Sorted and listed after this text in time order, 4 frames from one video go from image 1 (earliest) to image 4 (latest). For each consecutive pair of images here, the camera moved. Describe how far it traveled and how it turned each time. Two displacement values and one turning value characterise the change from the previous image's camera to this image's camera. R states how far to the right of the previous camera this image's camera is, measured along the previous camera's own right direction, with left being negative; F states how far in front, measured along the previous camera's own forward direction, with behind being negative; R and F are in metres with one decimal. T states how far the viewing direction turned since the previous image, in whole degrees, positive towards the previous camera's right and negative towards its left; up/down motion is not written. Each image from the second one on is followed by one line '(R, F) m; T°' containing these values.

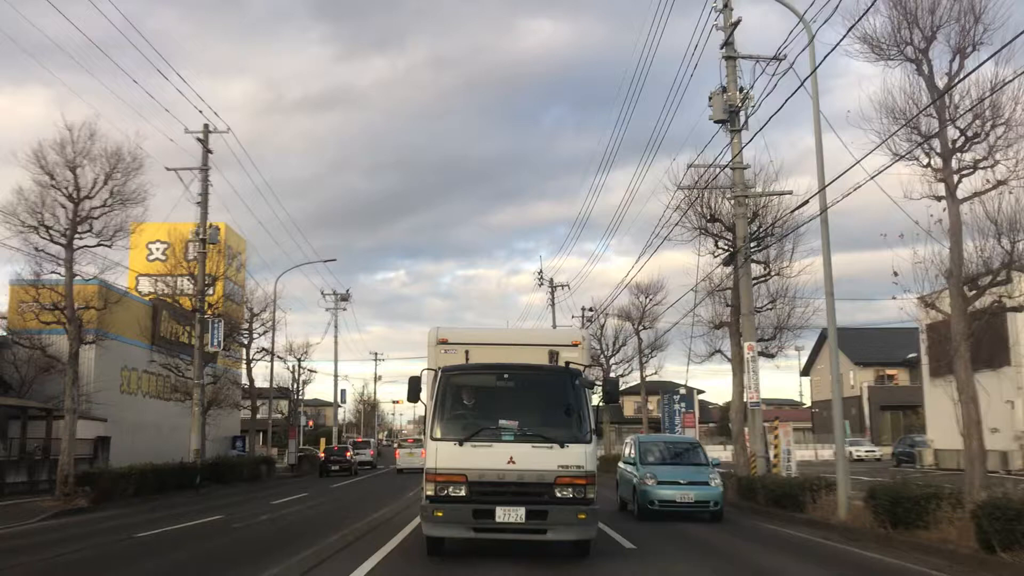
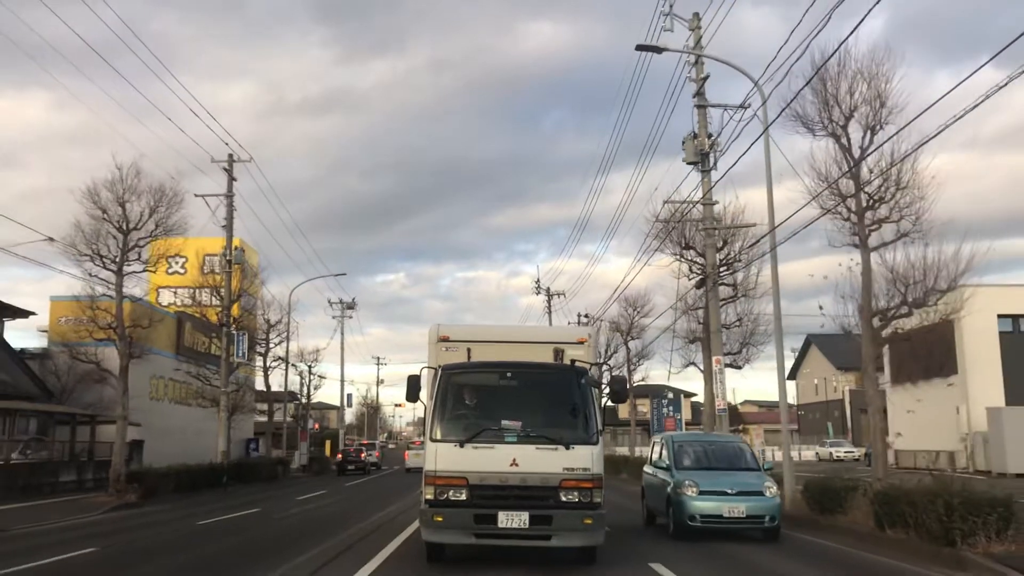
(-0.1, +0.7) m; 0°
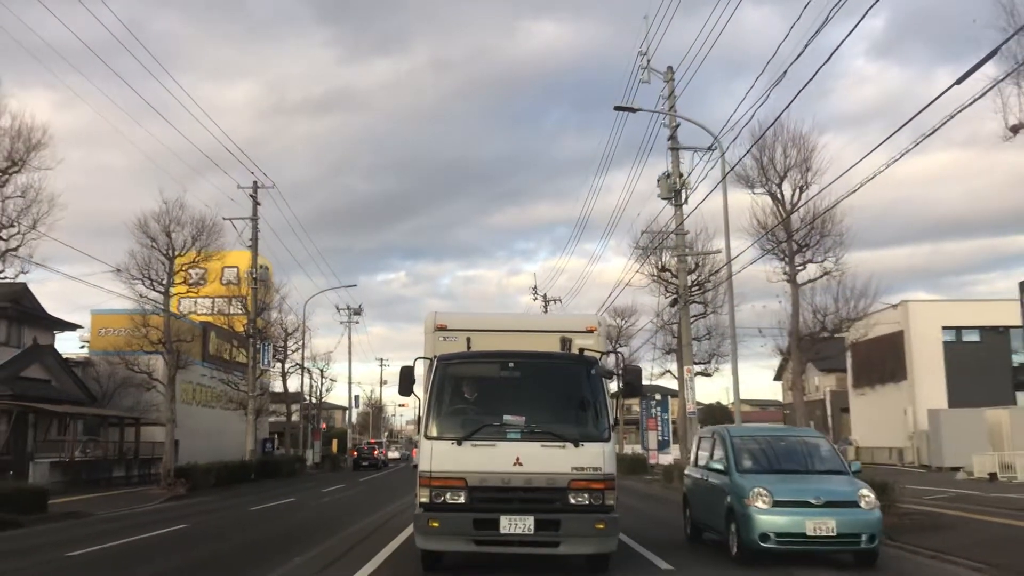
(0.0, +1.4) m; 0°
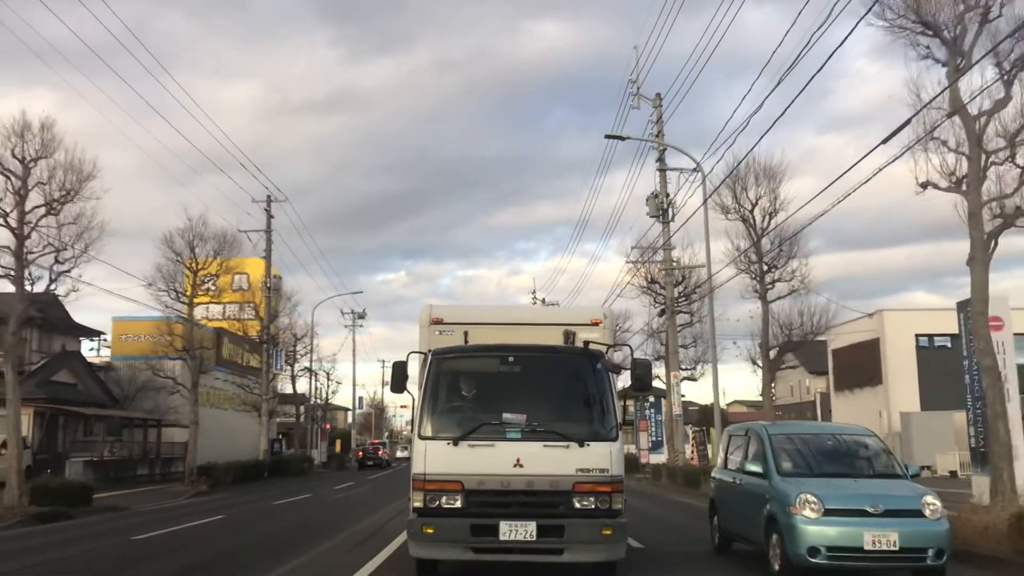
(0.0, +0.9) m; 0°
